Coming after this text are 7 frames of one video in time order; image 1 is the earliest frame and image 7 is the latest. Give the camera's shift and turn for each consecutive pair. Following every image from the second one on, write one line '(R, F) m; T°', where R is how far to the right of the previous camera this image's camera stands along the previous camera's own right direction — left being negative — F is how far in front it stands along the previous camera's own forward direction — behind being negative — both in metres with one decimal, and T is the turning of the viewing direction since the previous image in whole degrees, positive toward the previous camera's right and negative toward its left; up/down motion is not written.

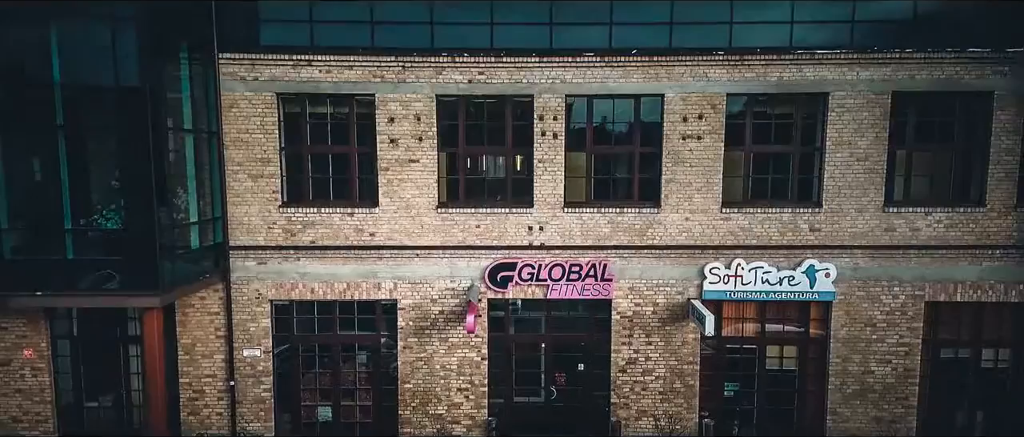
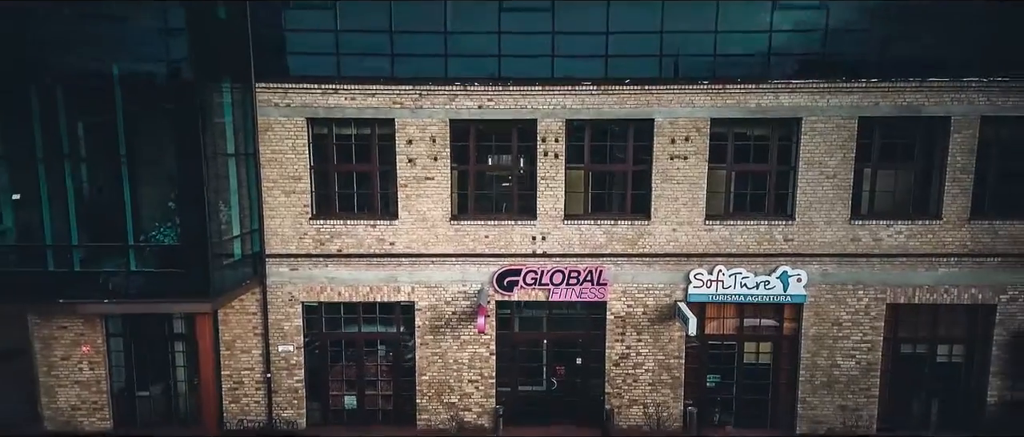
(-0.1, -1.1) m; 0°
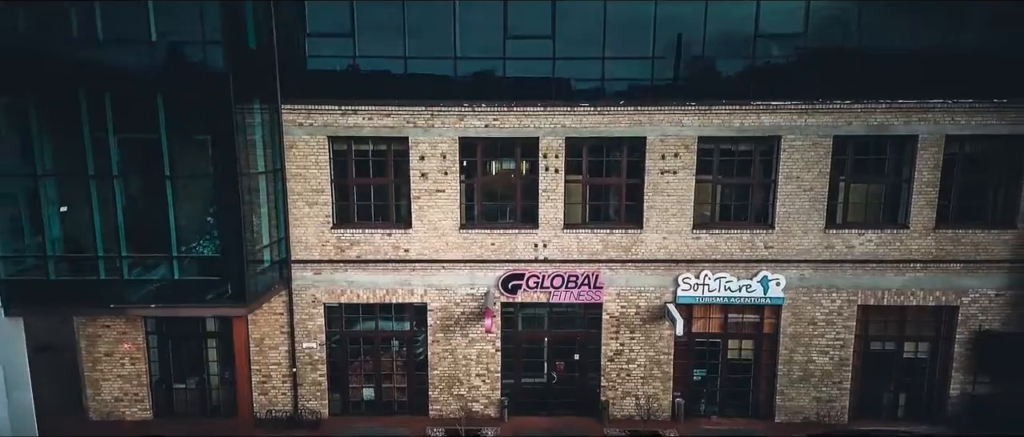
(-0.1, -1.0) m; 0°
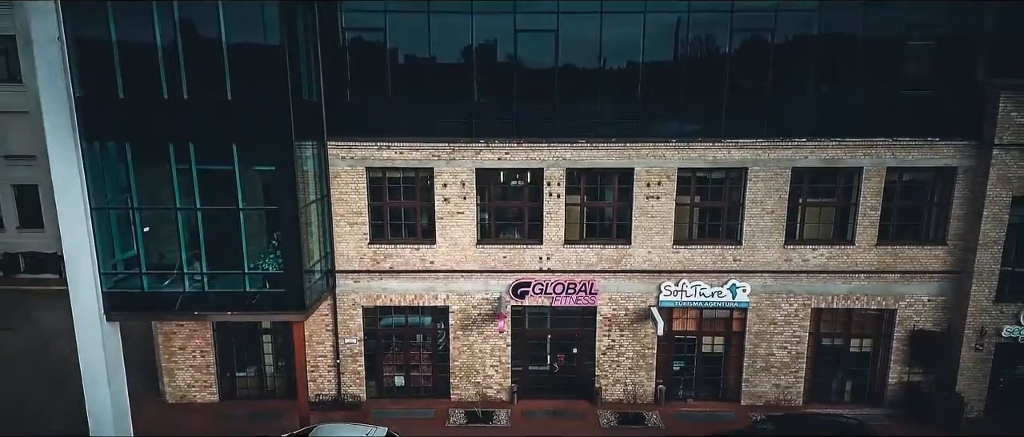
(-0.2, -2.1) m; 0°
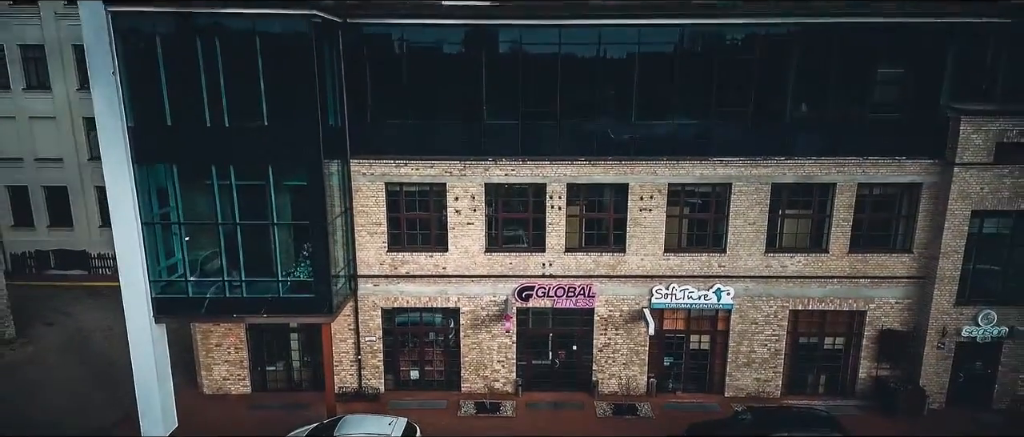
(-0.1, -1.4) m; 0°
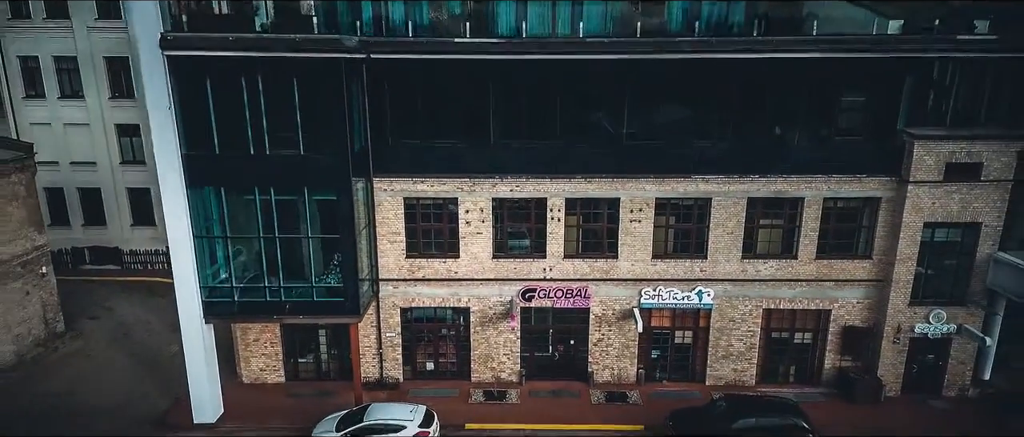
(-0.1, -1.9) m; 0°
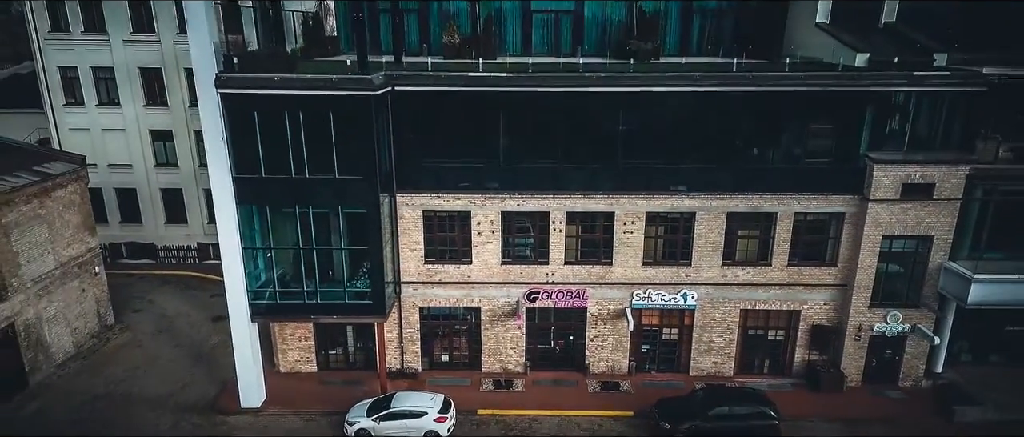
(-0.1, -2.2) m; 0°
